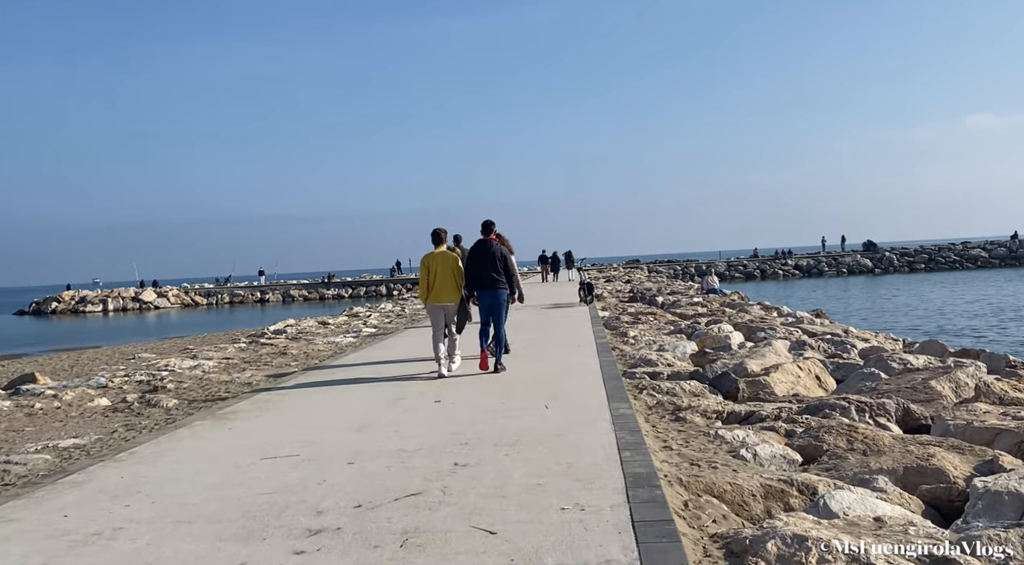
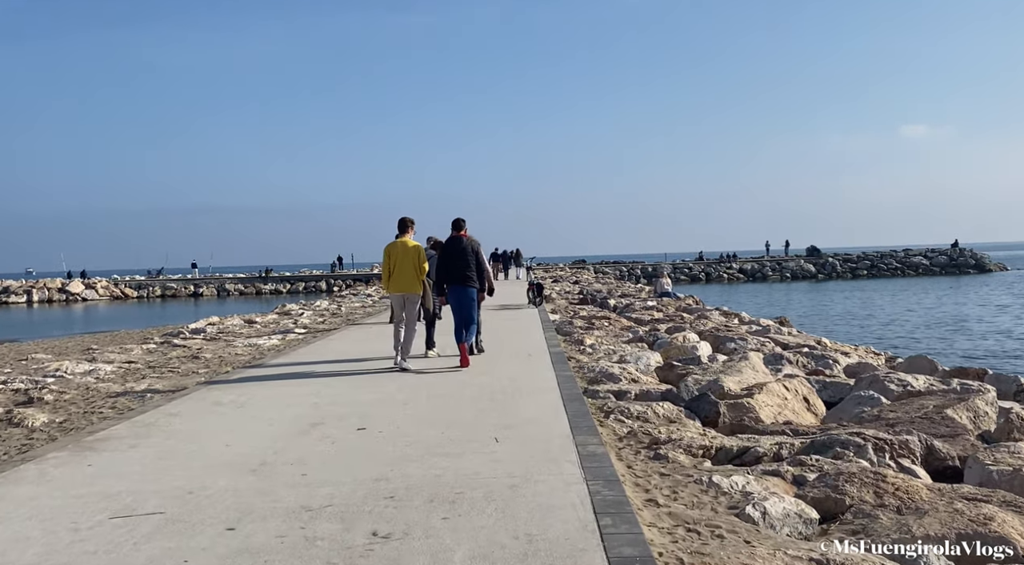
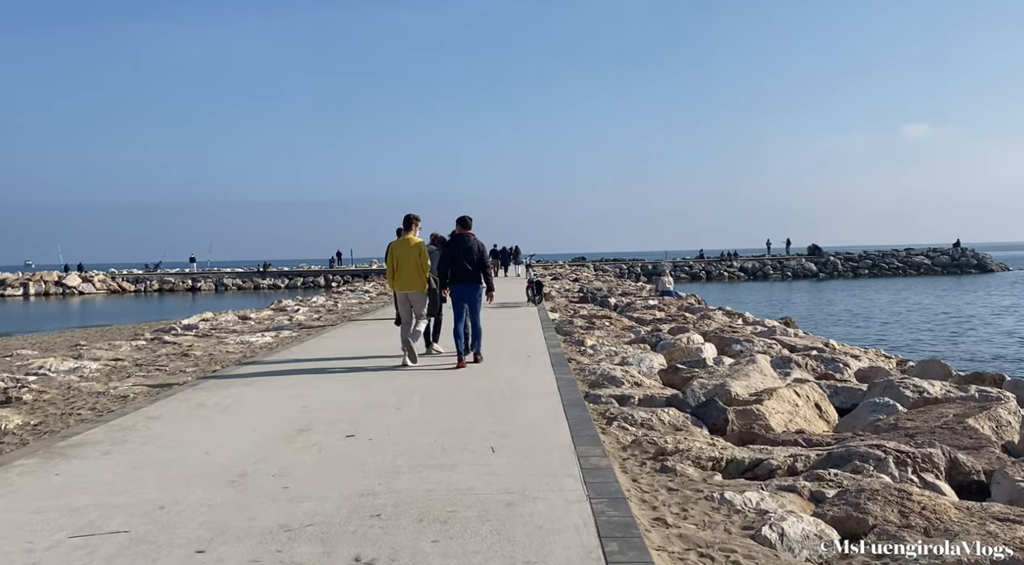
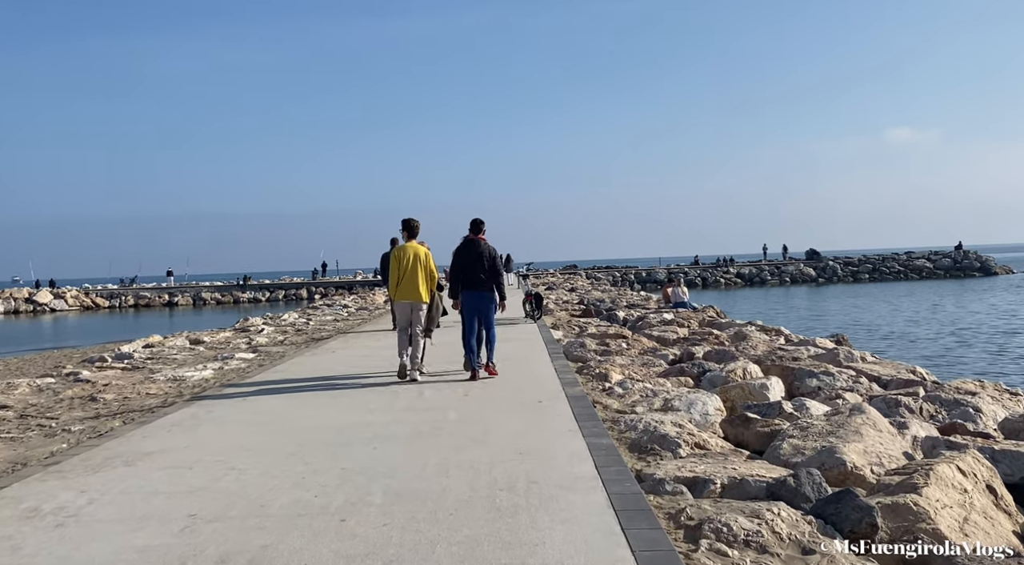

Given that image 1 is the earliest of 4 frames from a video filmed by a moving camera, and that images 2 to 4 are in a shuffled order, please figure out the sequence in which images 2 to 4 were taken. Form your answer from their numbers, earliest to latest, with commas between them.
2, 3, 4
